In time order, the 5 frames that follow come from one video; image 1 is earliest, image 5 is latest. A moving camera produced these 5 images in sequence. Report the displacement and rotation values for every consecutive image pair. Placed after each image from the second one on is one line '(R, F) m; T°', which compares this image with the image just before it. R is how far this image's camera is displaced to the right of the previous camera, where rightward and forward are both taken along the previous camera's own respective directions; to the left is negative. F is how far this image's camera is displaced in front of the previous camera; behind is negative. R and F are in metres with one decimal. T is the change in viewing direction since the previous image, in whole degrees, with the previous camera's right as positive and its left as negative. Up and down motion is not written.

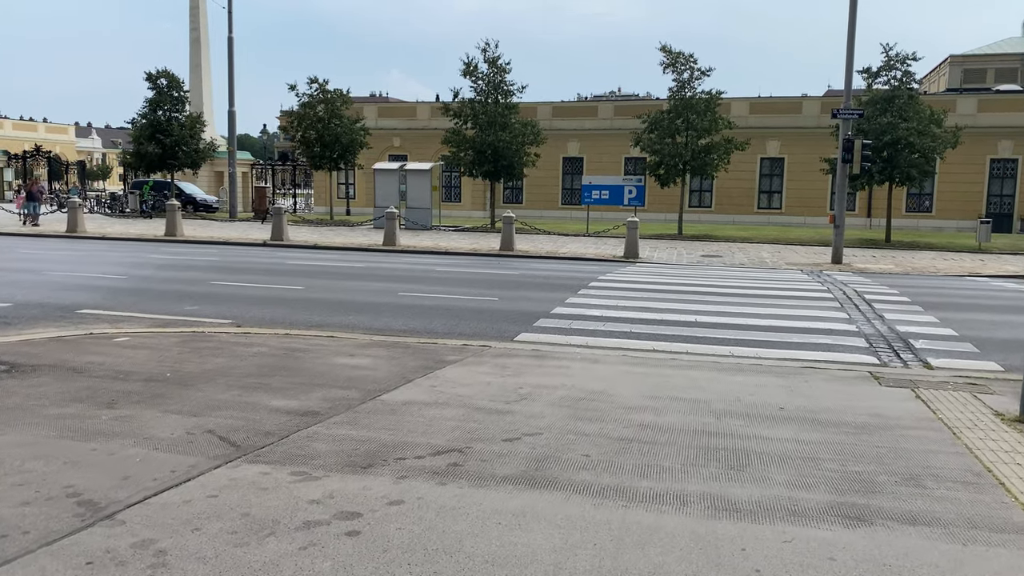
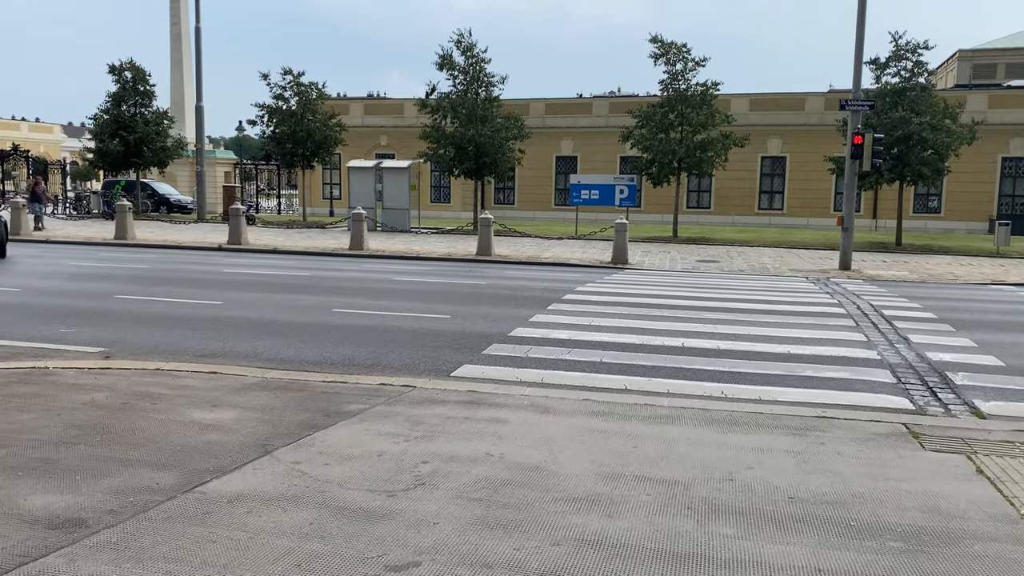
(+0.6, +2.1) m; 0°
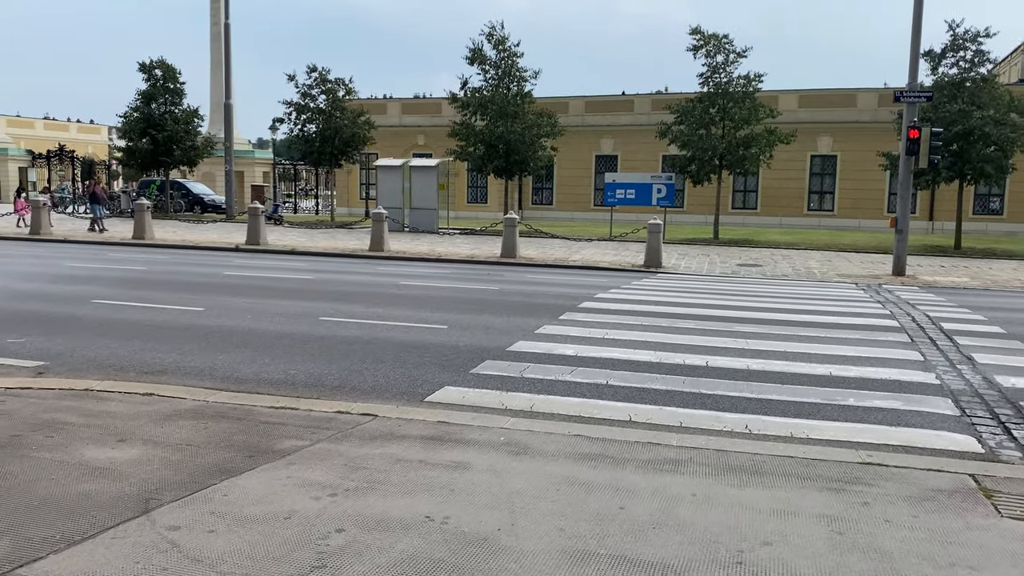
(+0.5, +1.2) m; -3°
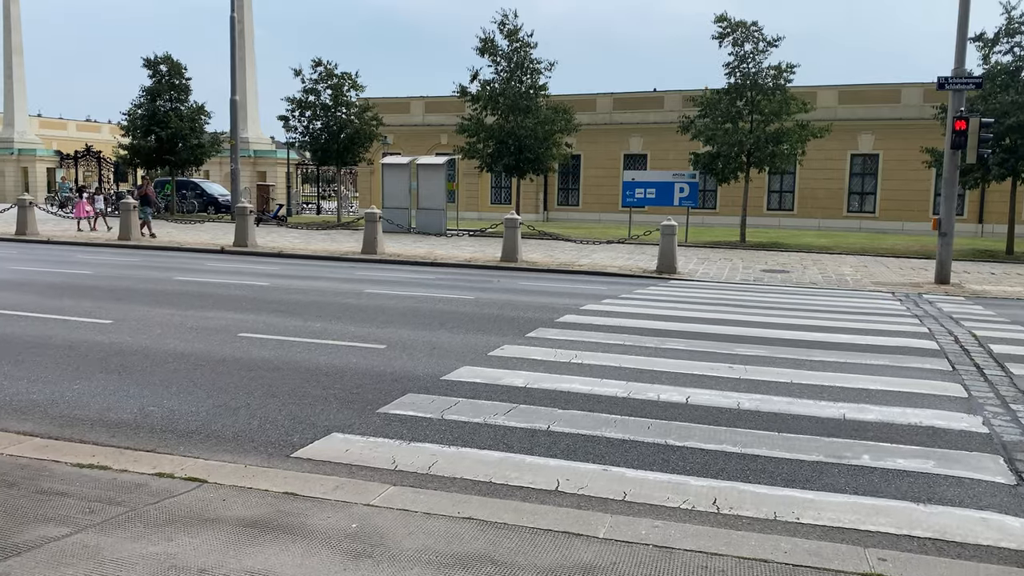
(+0.9, +1.7) m; -3°
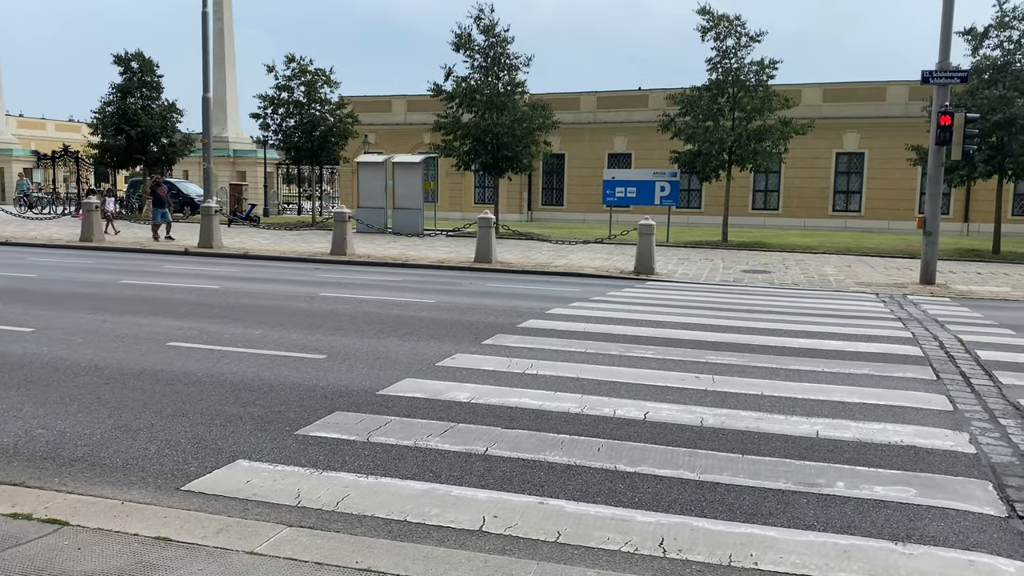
(+0.4, +0.6) m; +1°
